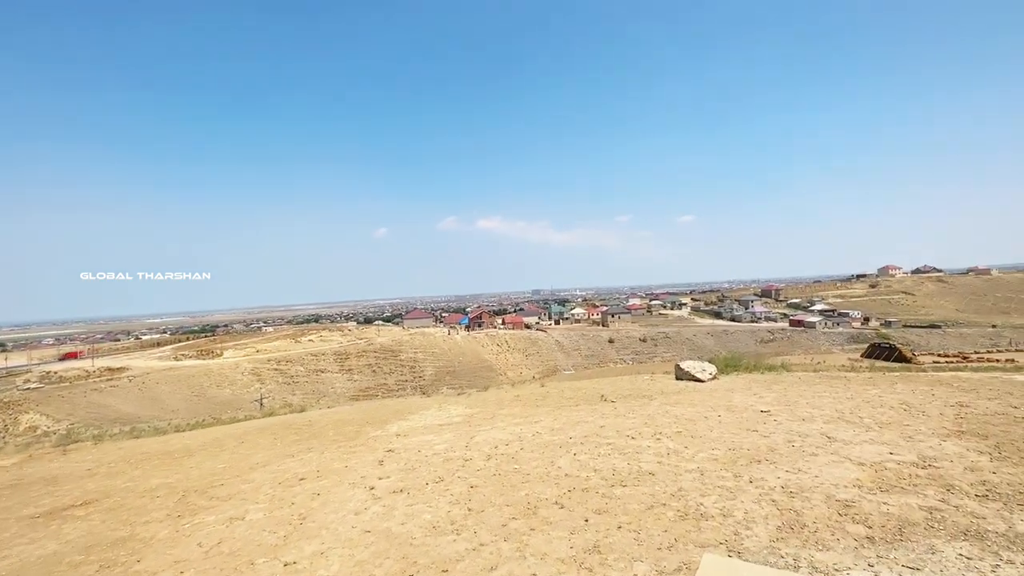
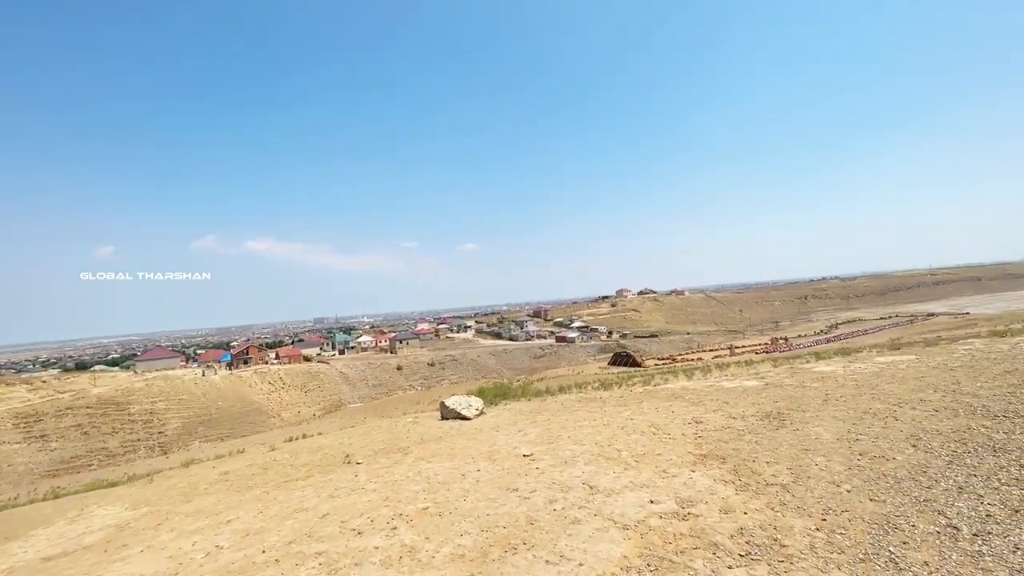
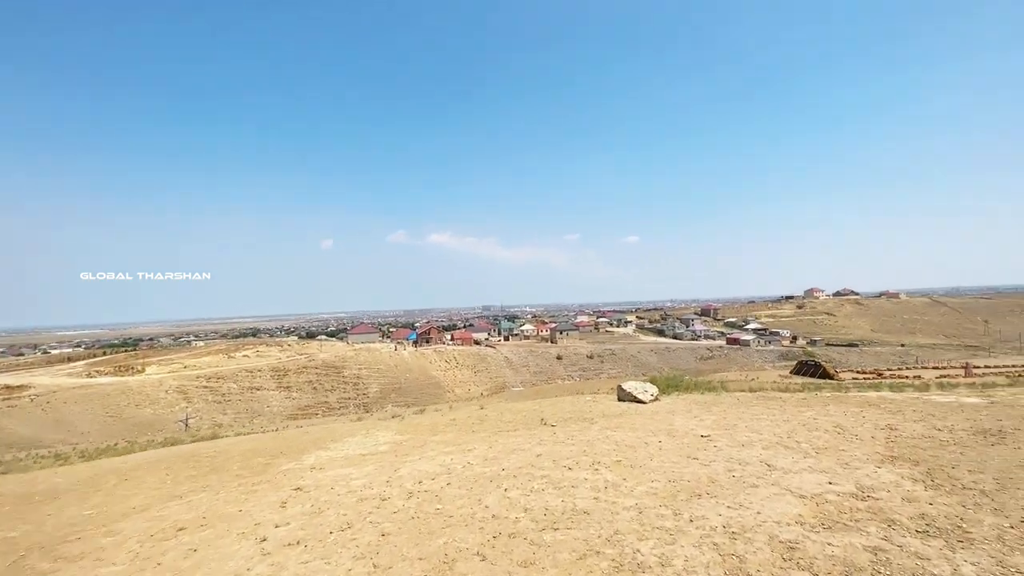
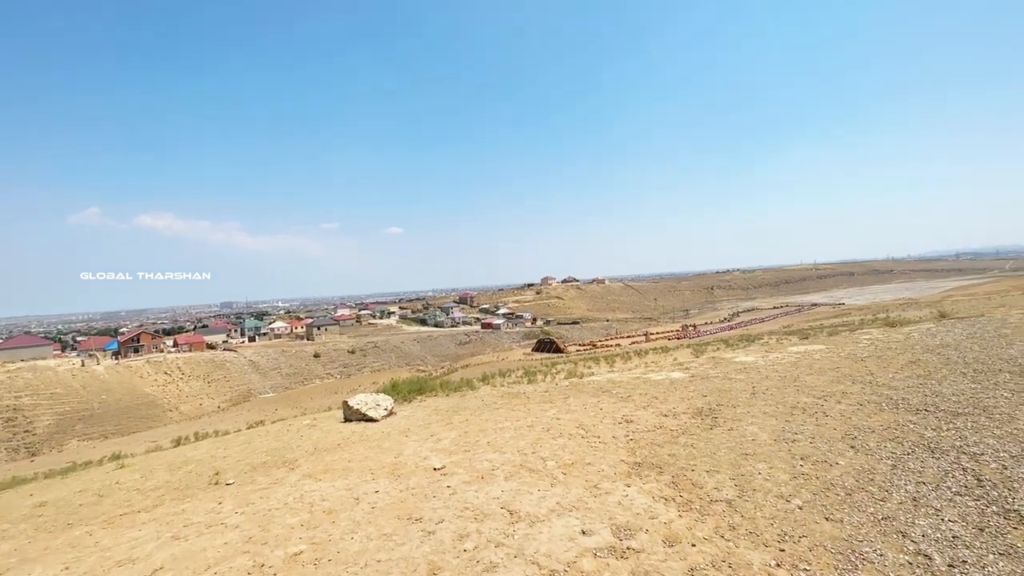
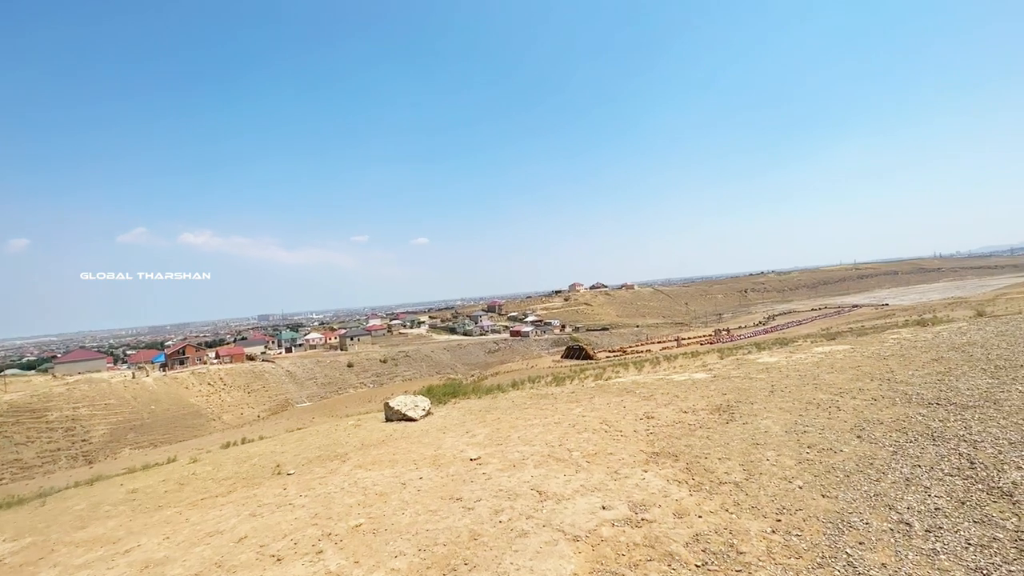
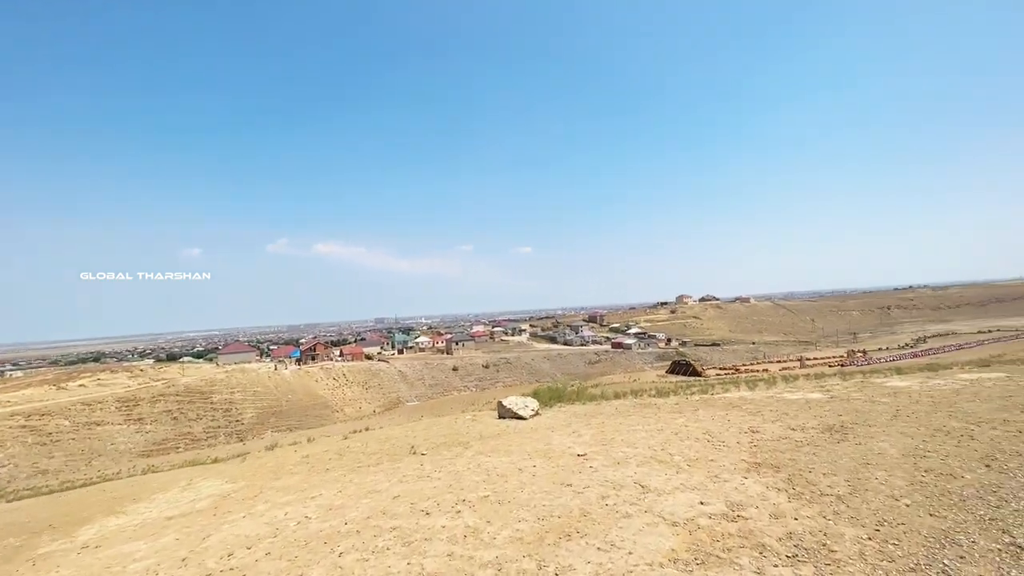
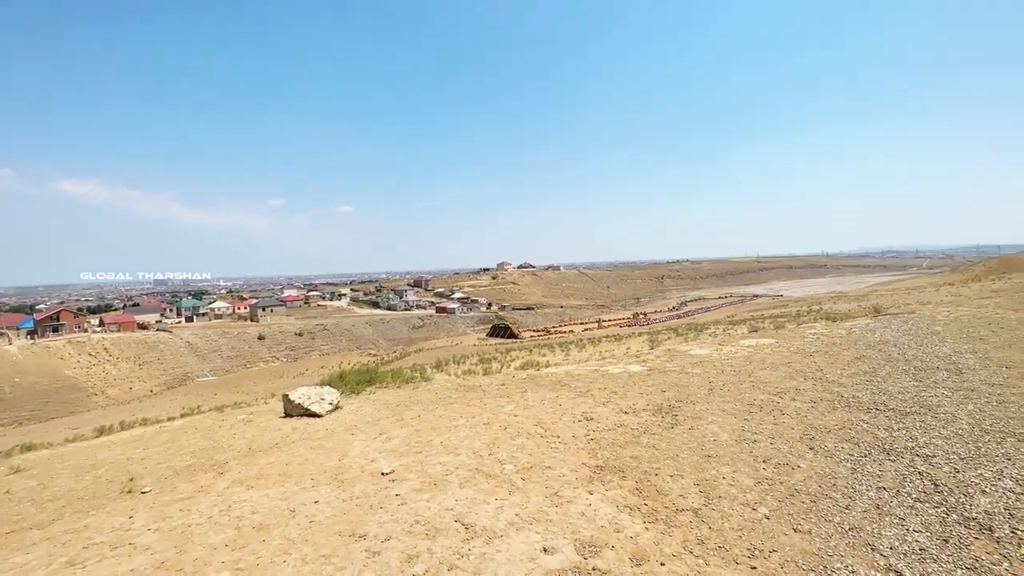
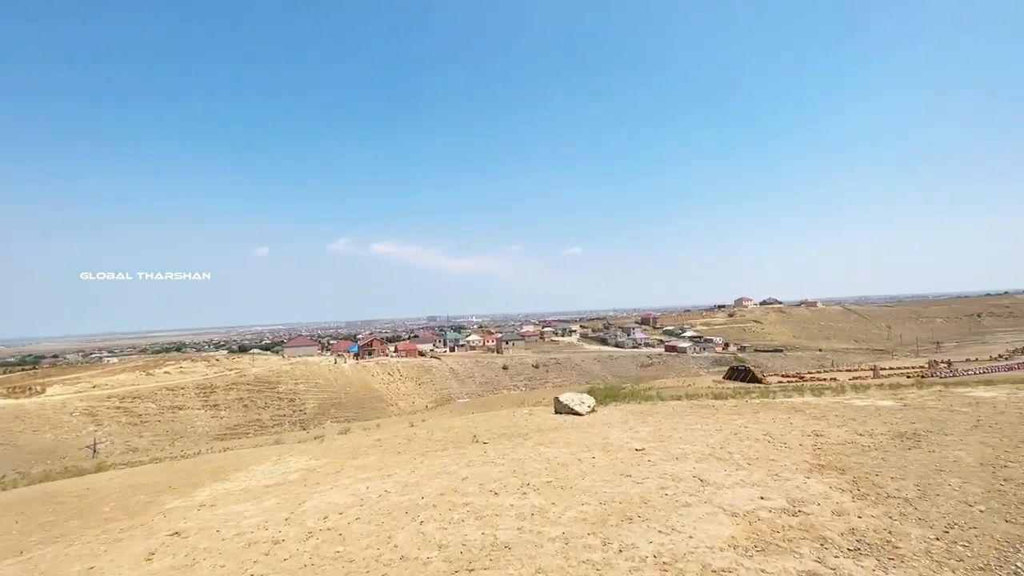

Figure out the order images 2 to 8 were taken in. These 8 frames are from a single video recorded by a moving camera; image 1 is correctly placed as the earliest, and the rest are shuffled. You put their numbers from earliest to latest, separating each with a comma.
3, 8, 6, 2, 5, 4, 7
